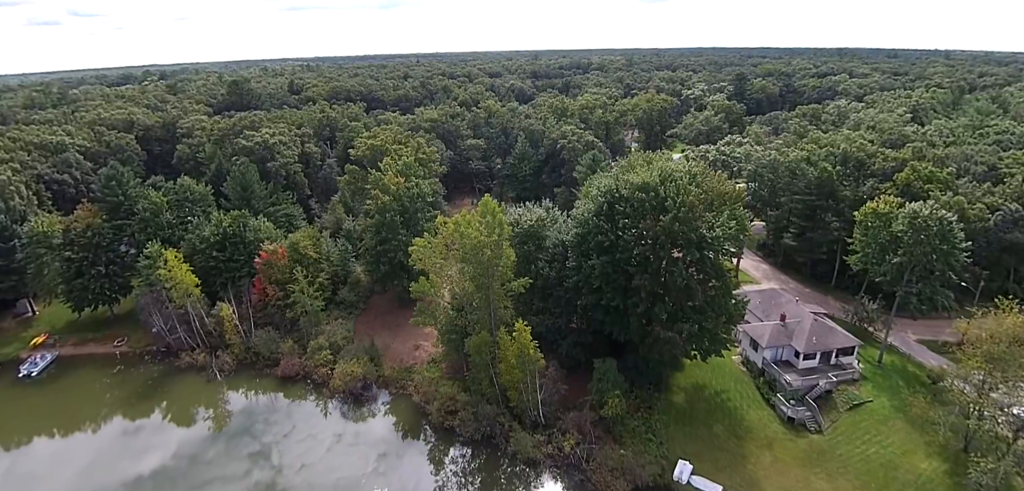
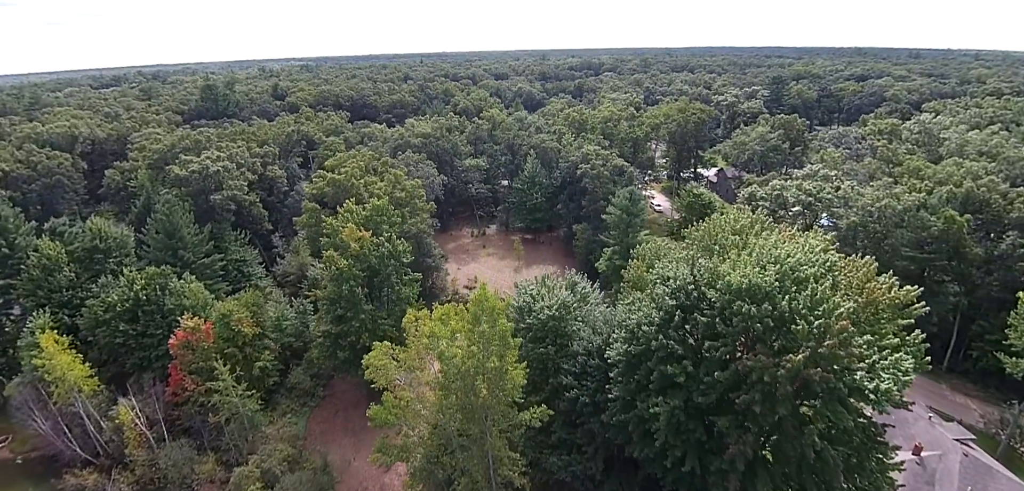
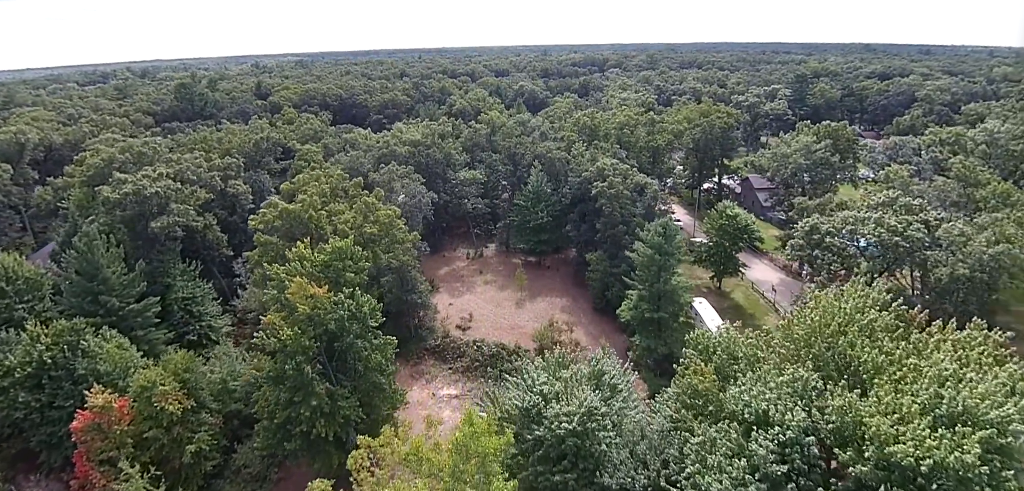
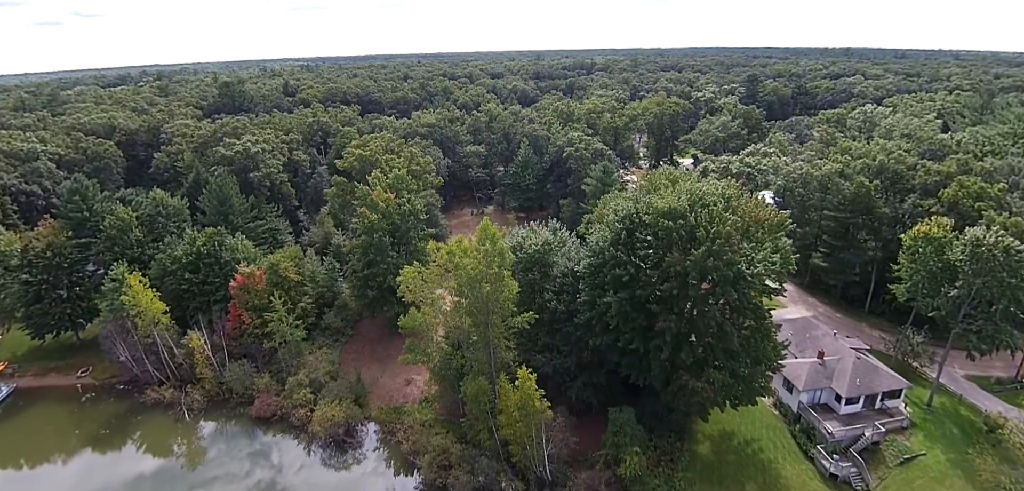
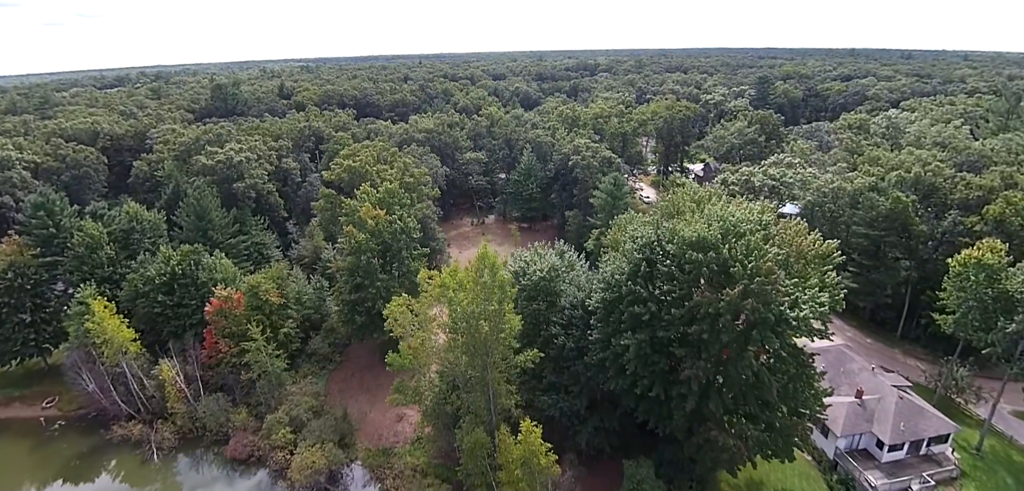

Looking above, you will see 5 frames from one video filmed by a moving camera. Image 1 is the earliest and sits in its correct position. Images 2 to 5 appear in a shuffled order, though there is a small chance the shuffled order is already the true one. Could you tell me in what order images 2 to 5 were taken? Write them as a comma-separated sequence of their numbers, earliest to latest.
4, 5, 2, 3
